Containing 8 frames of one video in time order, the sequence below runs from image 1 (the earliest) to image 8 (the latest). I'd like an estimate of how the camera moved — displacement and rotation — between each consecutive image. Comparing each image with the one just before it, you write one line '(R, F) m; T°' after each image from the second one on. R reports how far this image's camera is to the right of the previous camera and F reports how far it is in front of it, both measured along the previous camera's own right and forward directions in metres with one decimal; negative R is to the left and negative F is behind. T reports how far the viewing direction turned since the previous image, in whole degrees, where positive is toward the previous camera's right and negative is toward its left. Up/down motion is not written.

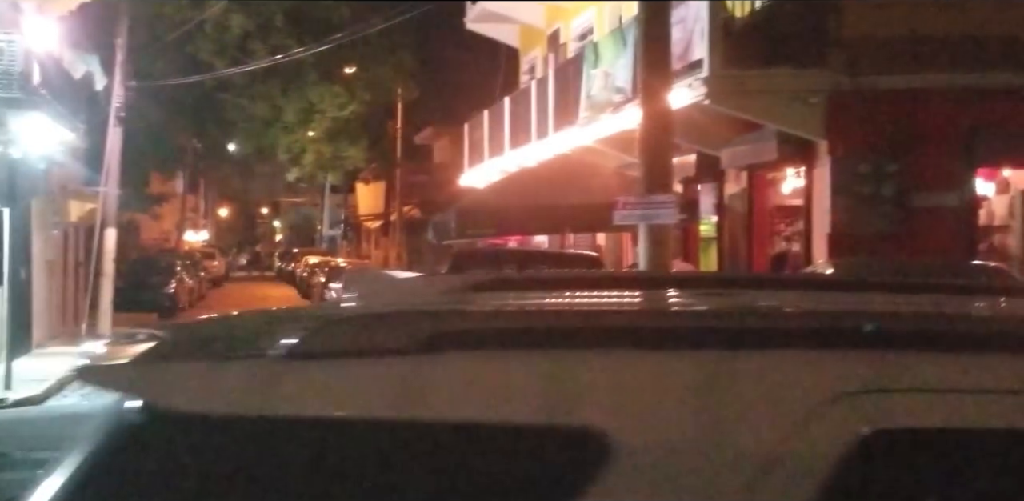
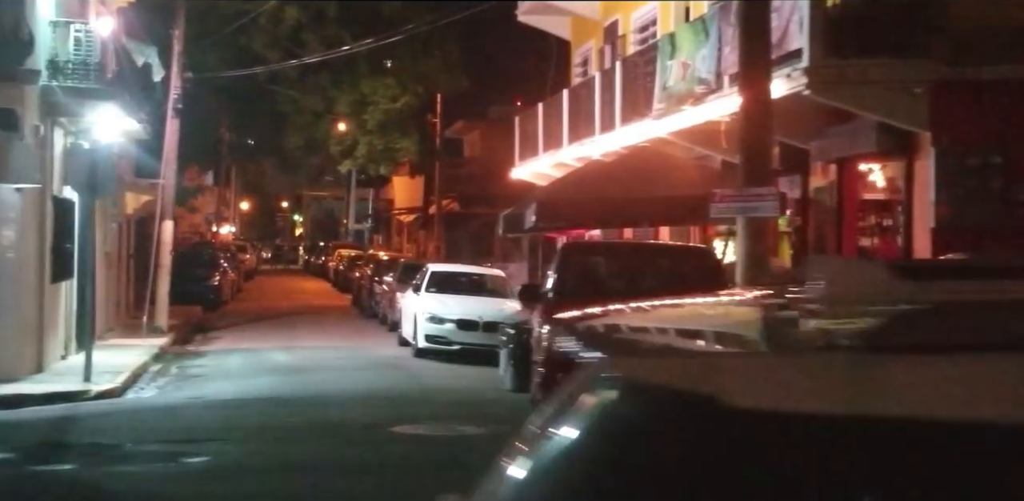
(-0.7, +0.2) m; -1°
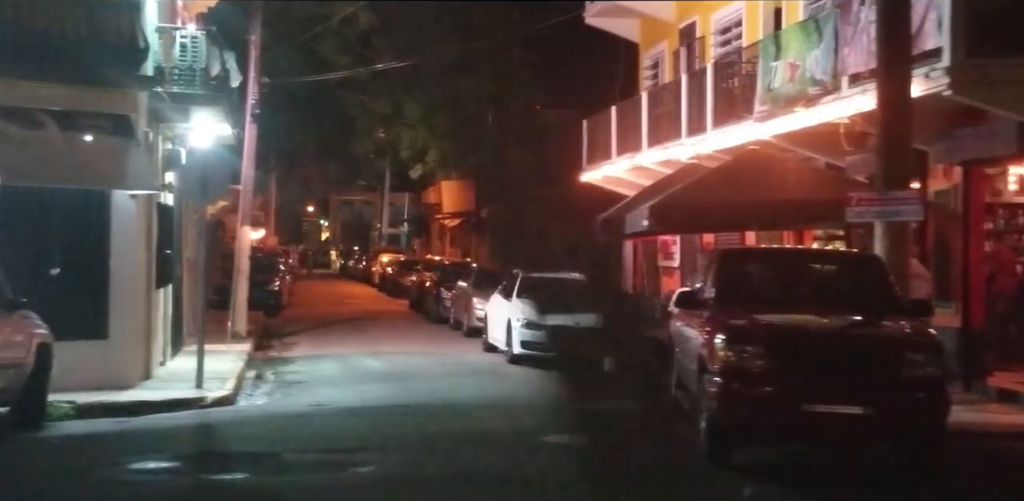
(-1.0, +0.2) m; -2°
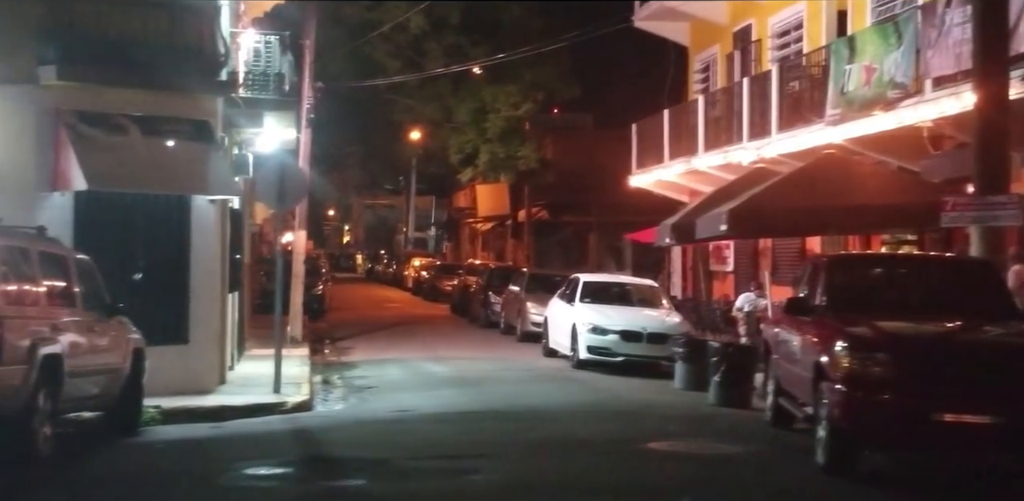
(-0.6, +0.1) m; -1°
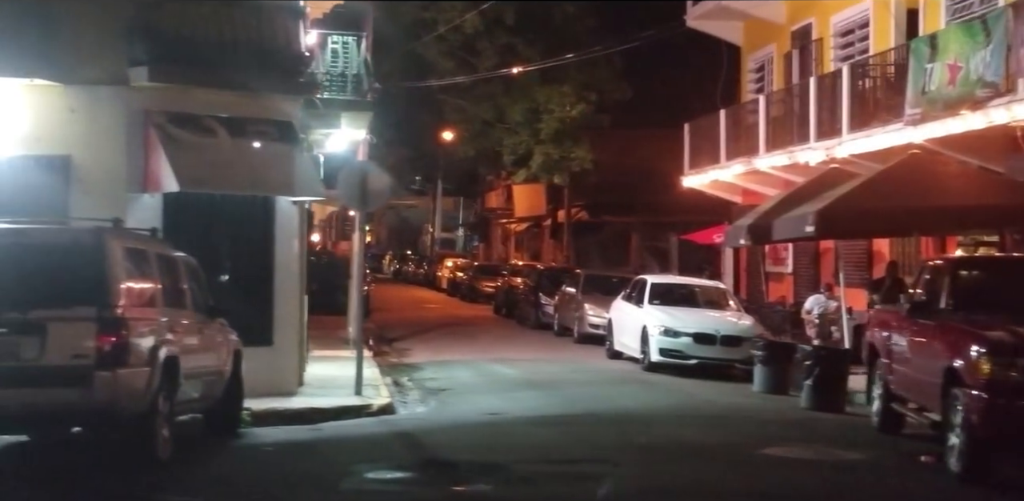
(-0.7, +0.1) m; -1°
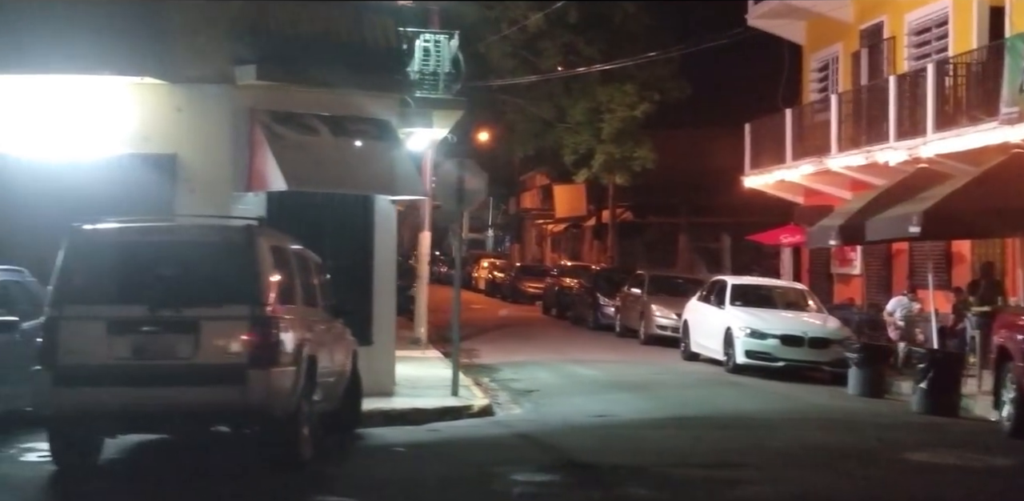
(-0.8, +0.1) m; -2°
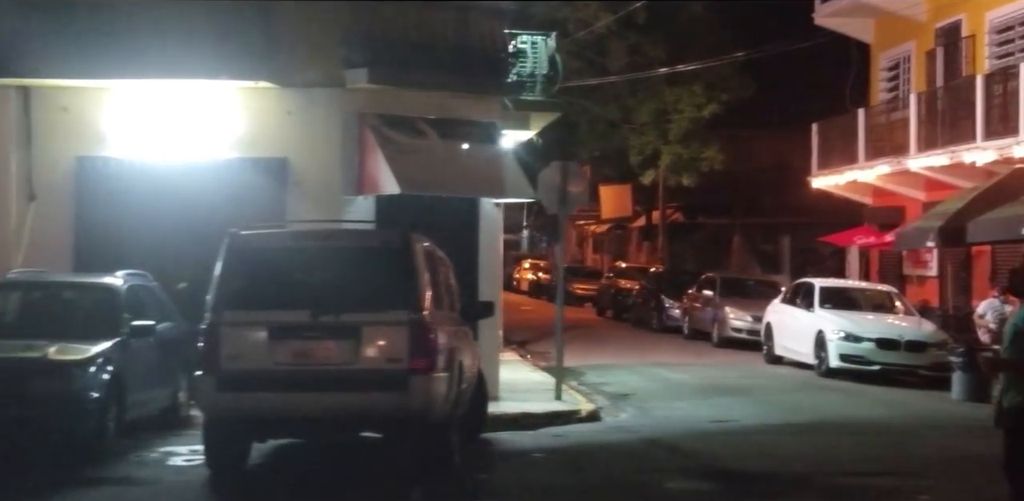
(-0.8, +0.1) m; -2°
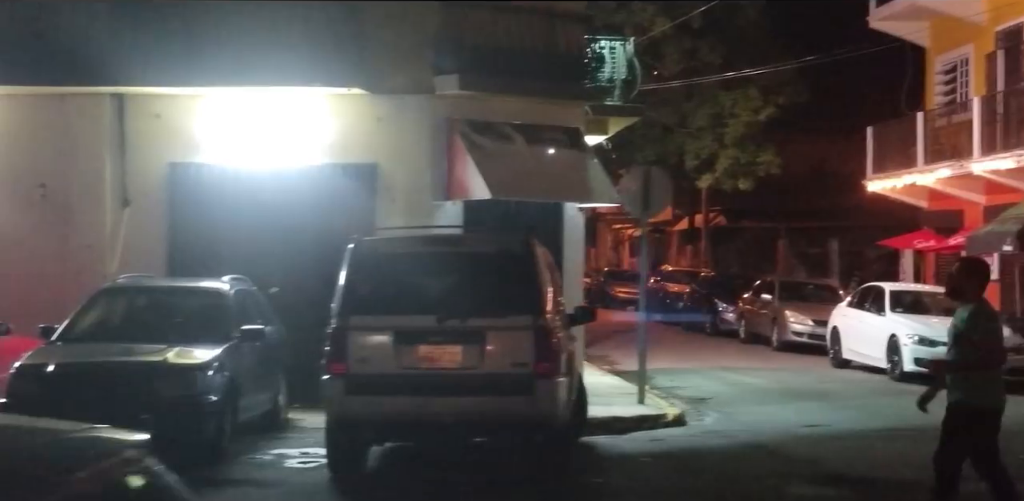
(-0.6, -0.1) m; -2°
